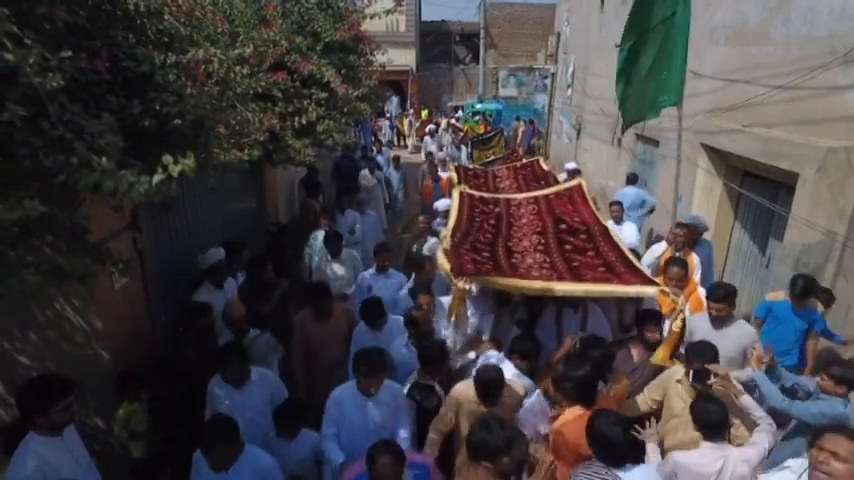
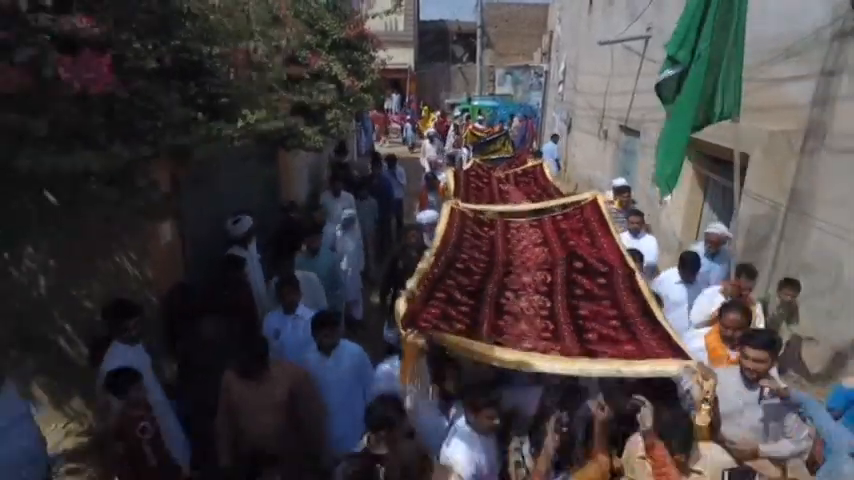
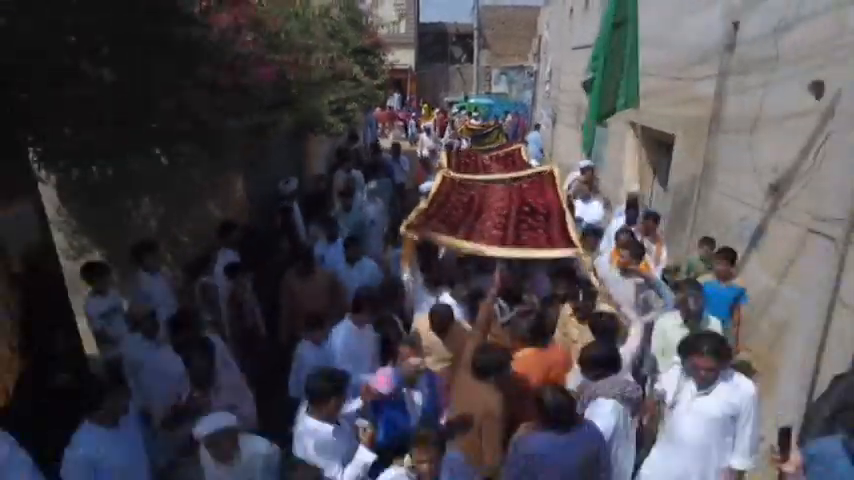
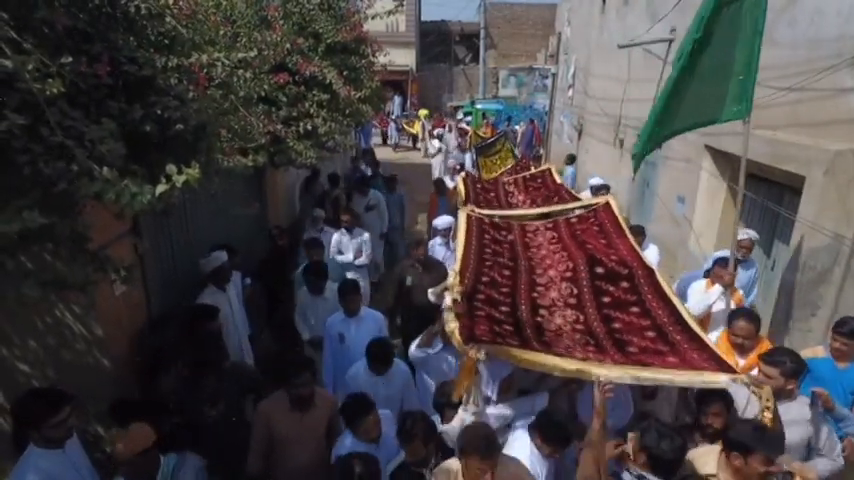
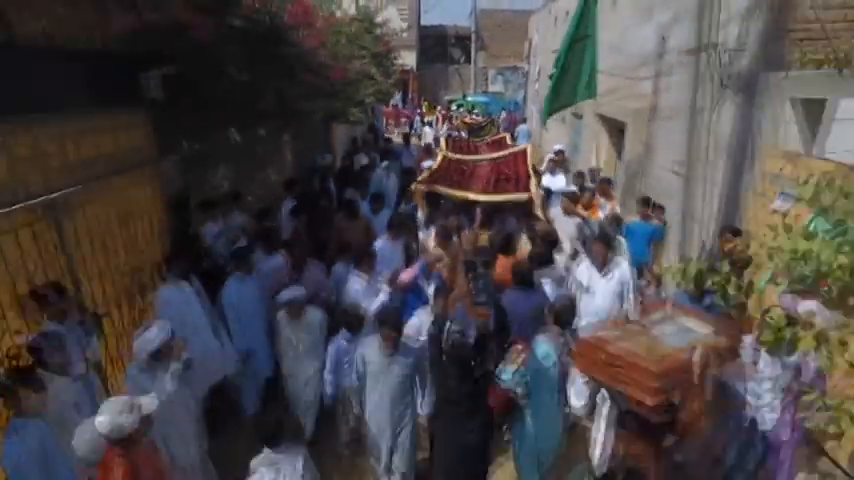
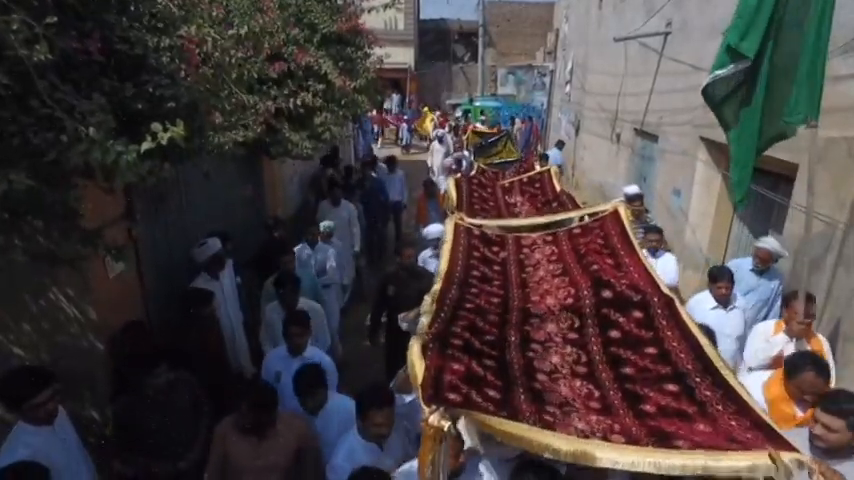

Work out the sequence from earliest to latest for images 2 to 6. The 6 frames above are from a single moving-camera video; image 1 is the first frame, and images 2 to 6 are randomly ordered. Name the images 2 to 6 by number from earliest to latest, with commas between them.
4, 6, 2, 3, 5
